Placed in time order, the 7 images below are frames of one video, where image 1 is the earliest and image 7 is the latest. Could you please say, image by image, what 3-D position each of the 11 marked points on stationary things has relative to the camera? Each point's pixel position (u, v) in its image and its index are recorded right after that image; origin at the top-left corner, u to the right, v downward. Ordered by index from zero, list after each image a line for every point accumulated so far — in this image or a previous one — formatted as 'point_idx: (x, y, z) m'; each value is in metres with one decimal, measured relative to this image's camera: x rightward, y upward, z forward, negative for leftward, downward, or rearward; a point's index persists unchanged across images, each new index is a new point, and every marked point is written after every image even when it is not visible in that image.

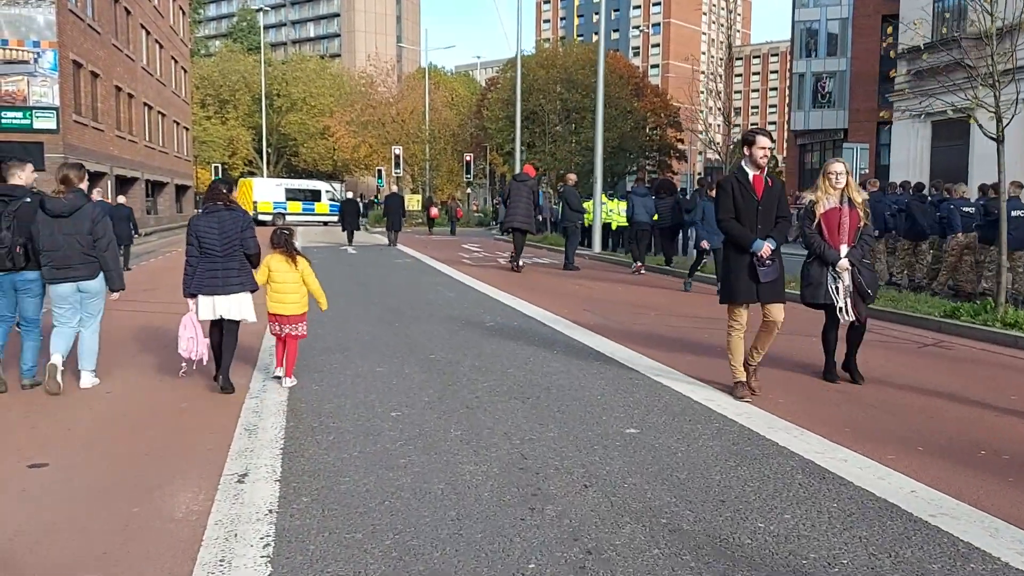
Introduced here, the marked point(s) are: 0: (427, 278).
0: (-1.6, +0.2, +16.6) m
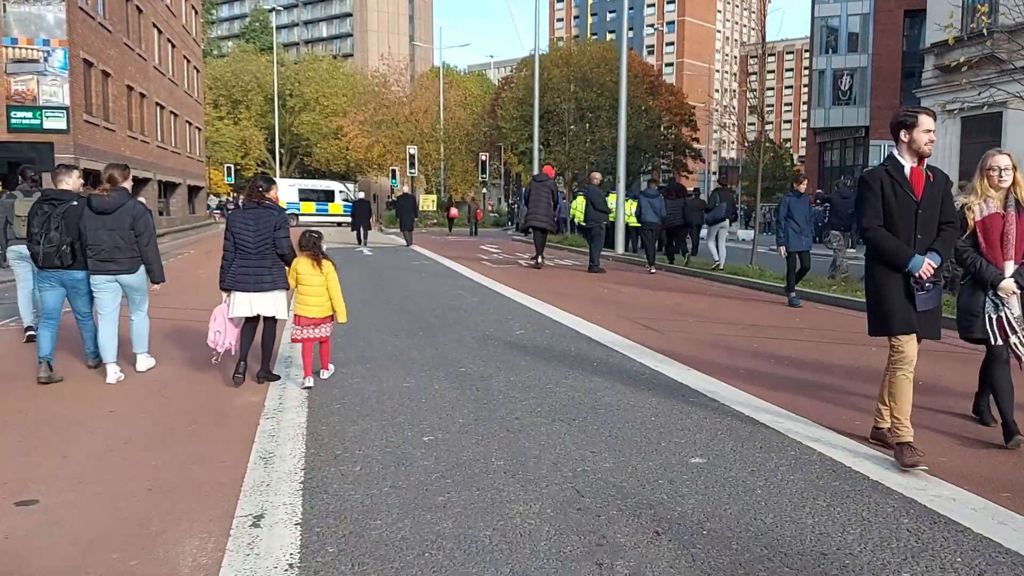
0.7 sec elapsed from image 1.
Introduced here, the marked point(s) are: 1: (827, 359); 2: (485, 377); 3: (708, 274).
0: (-1.2, +0.1, +15.9) m
1: (+3.0, -0.7, +8.3) m
2: (-0.2, -0.7, +7.2) m
3: (+3.5, +0.2, +15.9) m
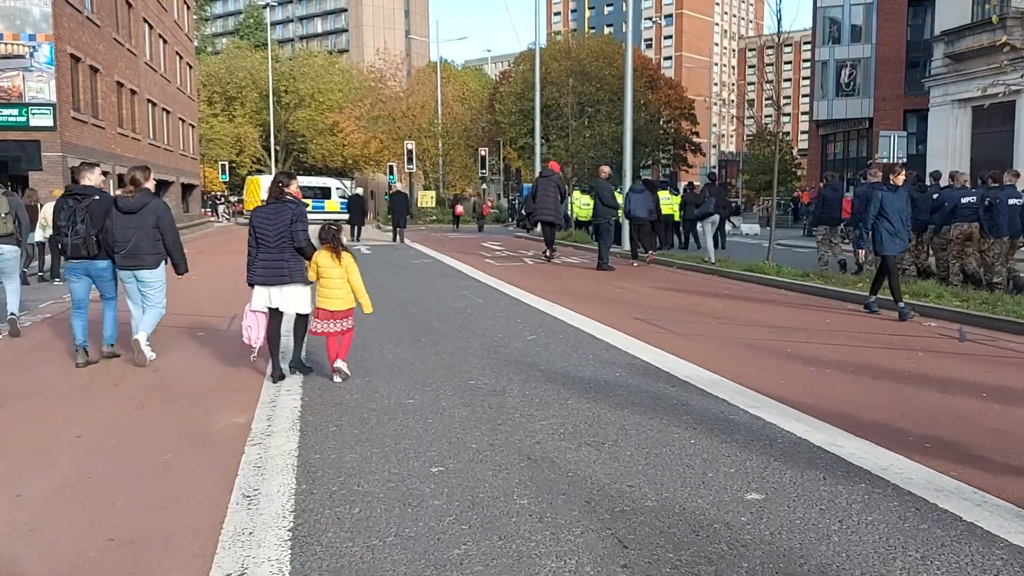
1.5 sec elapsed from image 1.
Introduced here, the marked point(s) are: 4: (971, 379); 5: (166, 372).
0: (-1.1, +0.1, +15.2) m
1: (+3.1, -0.7, +7.6) m
2: (-0.1, -0.8, +6.5) m
3: (+3.6, +0.3, +15.1) m
4: (+3.7, -0.7, +7.0) m
5: (-3.1, -0.8, +7.9) m
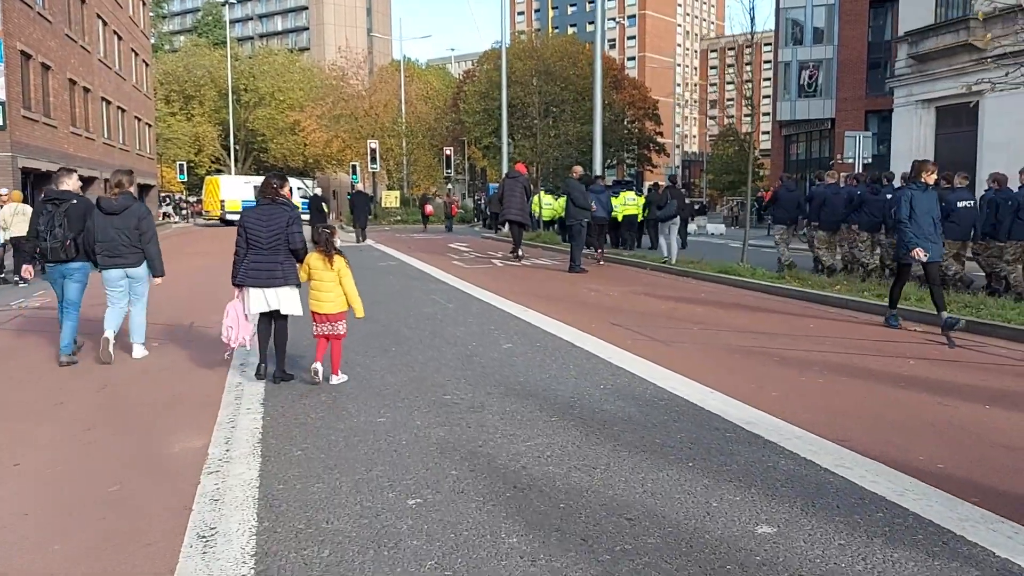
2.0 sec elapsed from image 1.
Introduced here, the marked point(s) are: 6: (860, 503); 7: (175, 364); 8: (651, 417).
0: (-1.6, +0.1, +14.7) m
1: (+2.9, -0.7, +7.3) m
2: (-0.3, -0.8, +6.0) m
3: (+3.1, +0.2, +14.9) m
4: (+3.5, -0.8, +6.7) m
5: (-3.3, -0.8, +7.4) m
6: (+1.6, -1.0, +4.1) m
7: (-3.3, -0.7, +8.5) m
8: (+0.9, -0.8, +5.7) m
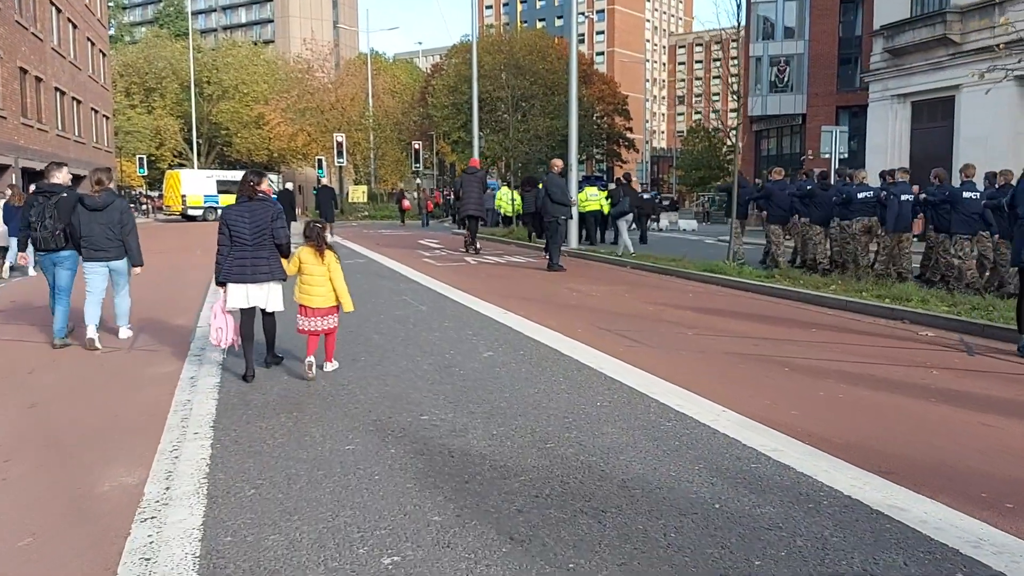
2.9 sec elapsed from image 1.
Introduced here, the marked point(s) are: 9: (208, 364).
0: (-2.0, +0.1, +13.9) m
1: (+2.8, -0.7, +6.6) m
2: (-0.3, -0.9, +5.3) m
3: (+2.7, +0.3, +14.2) m
4: (+3.4, -0.8, +6.1) m
5: (-3.4, -0.9, +6.5) m
6: (+1.6, -1.1, +3.4) m
7: (-3.4, -0.8, +7.6) m
8: (+0.8, -0.9, +4.9) m
9: (-2.8, -0.7, +8.1) m
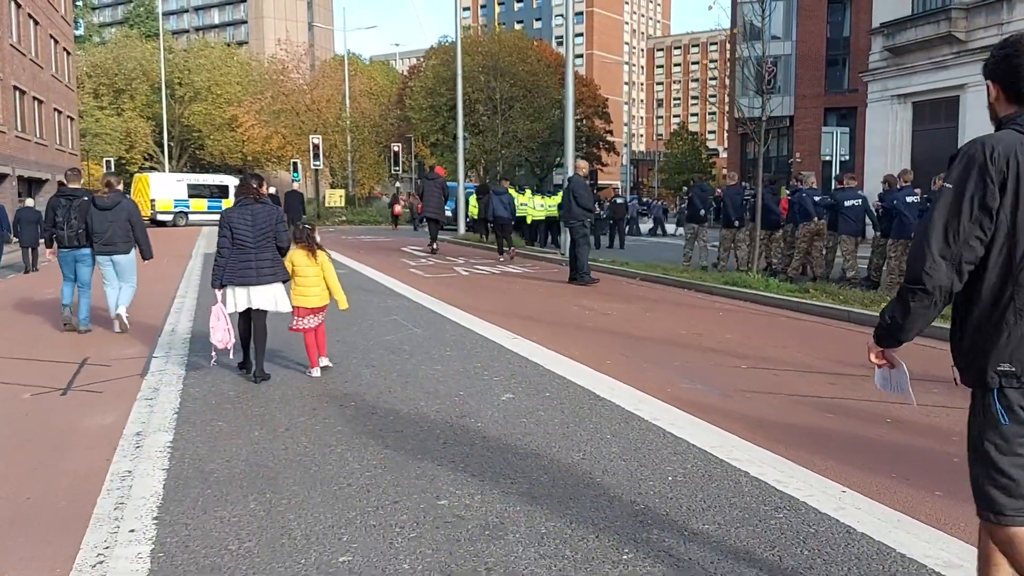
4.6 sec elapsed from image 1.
0: (-1.9, -0.2, +12.4) m
1: (+3.0, -0.9, +5.2) m
2: (-0.1, -1.1, +3.8) m
3: (+2.7, 0.0, +12.8) m
4: (+3.6, -1.0, +4.7) m
5: (-3.2, -1.1, +4.9) m
6: (+1.9, -1.2, +2.0) m
7: (-3.2, -1.0, +6.1) m
8: (+1.1, -1.1, +3.5) m
9: (-2.6, -0.9, +6.5) m
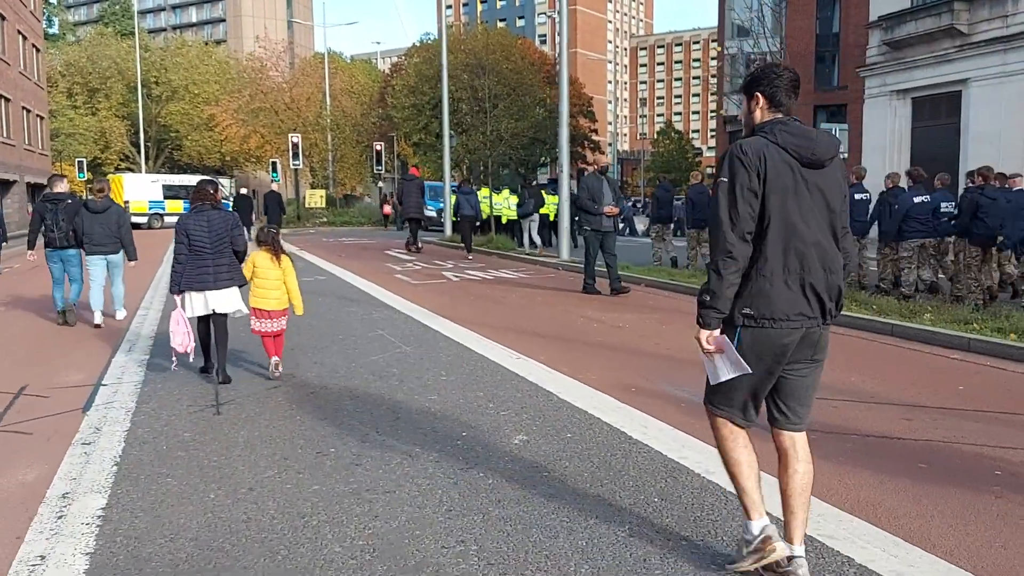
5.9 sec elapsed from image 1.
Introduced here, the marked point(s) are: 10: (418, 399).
0: (-2.0, -0.3, +11.2) m
1: (+3.1, -1.0, +4.2) m
2: (+0.1, -1.2, +2.7) m
3: (+2.7, -0.1, +11.8) m
4: (+3.7, -1.1, +3.7) m
5: (-3.1, -1.2, +3.8) m
6: (+2.1, -1.3, +1.0) m
7: (-3.2, -1.1, +4.9) m
8: (+1.2, -1.2, +2.4) m
9: (-2.5, -1.0, +5.4) m
10: (-0.7, -0.8, +6.3) m
